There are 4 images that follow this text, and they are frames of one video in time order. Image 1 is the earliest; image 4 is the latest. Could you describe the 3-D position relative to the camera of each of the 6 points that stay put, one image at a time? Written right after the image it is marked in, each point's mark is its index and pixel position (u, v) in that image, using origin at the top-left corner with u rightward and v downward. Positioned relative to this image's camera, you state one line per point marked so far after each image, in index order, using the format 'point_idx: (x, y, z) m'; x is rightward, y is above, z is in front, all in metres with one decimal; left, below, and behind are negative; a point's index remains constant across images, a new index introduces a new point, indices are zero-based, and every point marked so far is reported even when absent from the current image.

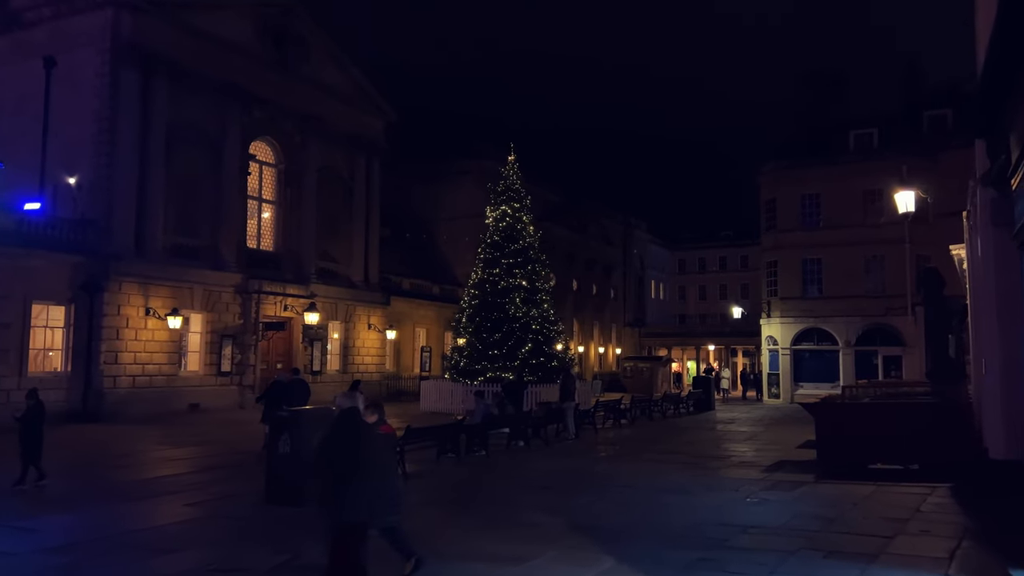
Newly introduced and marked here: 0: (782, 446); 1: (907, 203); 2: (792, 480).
0: (+5.6, -3.3, +18.2) m
1: (+8.4, +1.8, +18.7) m
2: (+4.1, -2.8, +12.9) m
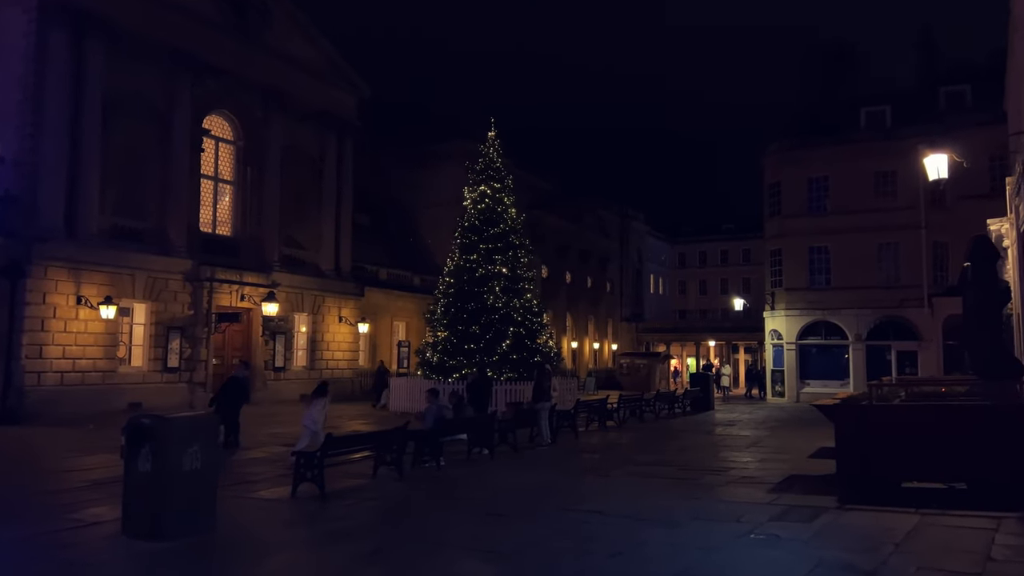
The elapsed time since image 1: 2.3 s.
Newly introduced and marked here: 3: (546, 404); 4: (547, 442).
0: (+4.9, -2.9, +15.4) m
1: (+7.7, +2.1, +15.9) m
2: (+3.4, -2.5, +10.1) m
3: (+0.7, -2.4, +17.7) m
4: (+0.7, -3.1, +17.7) m
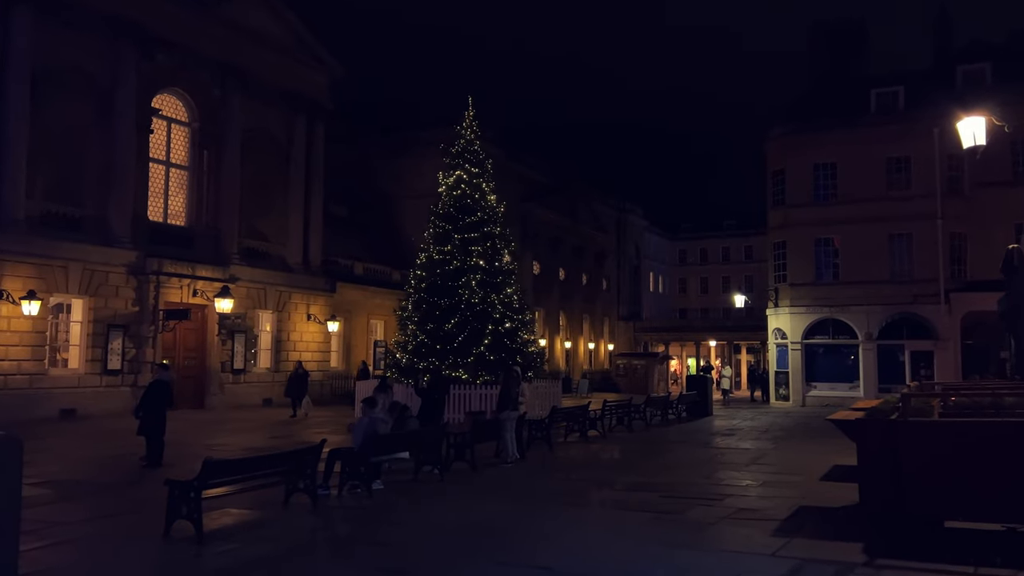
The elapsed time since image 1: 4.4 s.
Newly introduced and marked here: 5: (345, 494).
0: (+4.2, -2.7, +12.8) m
1: (+7.0, +2.3, +13.3) m
2: (+2.7, -2.3, +7.6) m
3: (0.0, -2.2, +15.2) m
4: (0.0, -2.9, +15.1) m
5: (-2.2, -2.7, +11.7) m
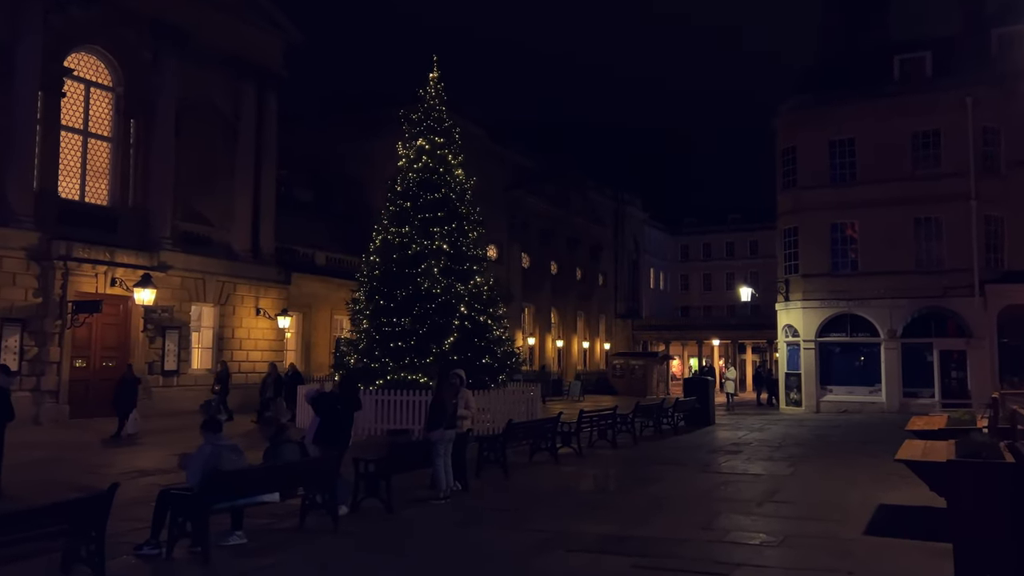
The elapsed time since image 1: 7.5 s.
0: (+3.4, -2.4, +9.1) m
1: (+6.2, +2.6, +9.7) m
2: (+1.9, -2.0, +3.9) m
3: (-0.8, -1.9, +11.5) m
4: (-0.8, -2.6, +11.5) m
5: (-3.1, -2.4, +8.1) m
